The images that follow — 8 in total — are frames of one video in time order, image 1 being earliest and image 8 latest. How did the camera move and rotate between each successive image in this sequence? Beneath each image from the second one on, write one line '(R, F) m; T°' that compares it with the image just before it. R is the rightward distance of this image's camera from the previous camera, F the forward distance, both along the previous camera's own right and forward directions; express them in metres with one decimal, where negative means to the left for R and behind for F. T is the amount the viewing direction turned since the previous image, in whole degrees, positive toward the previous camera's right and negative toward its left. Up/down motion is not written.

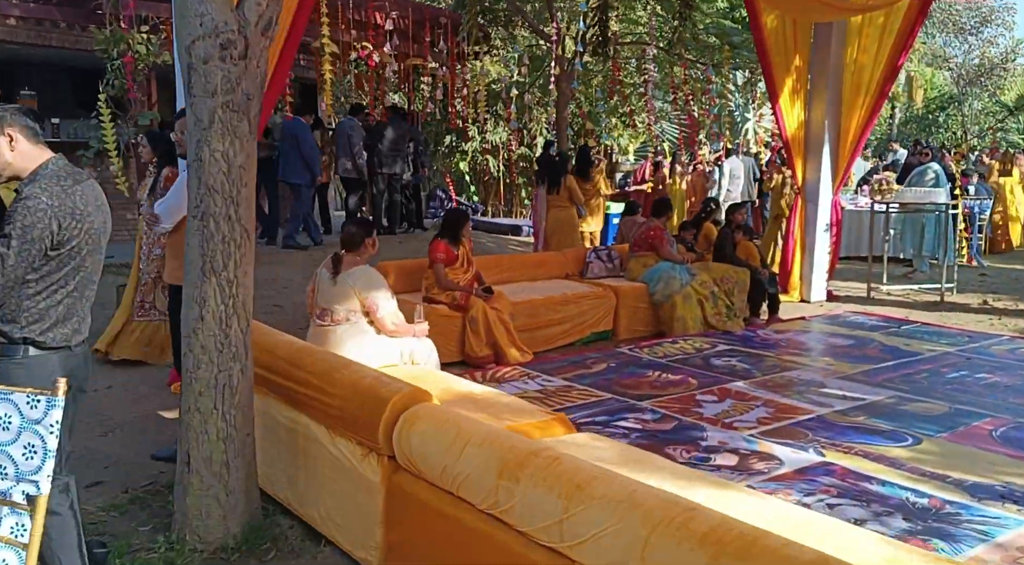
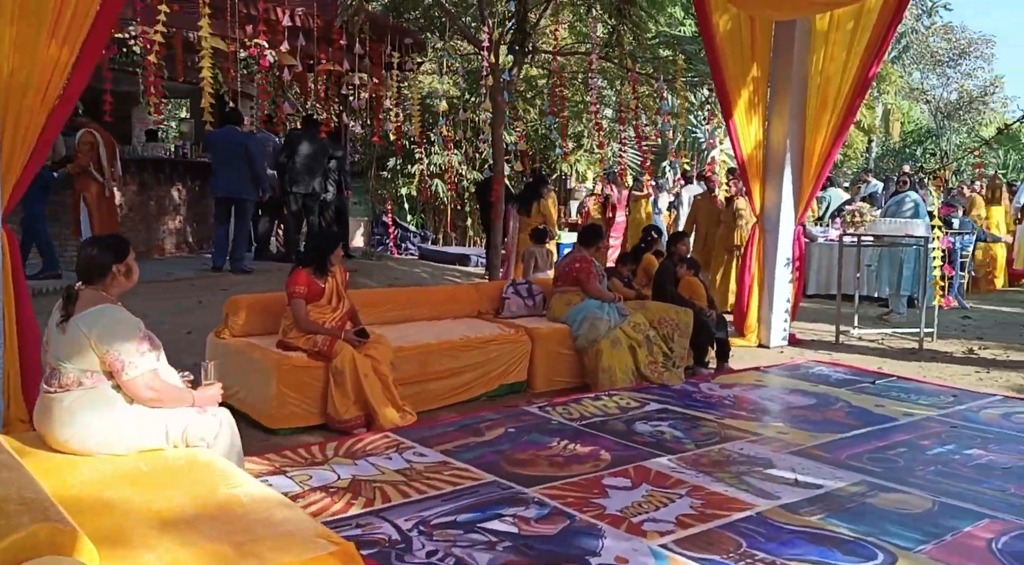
(+0.5, +1.1) m; +1°
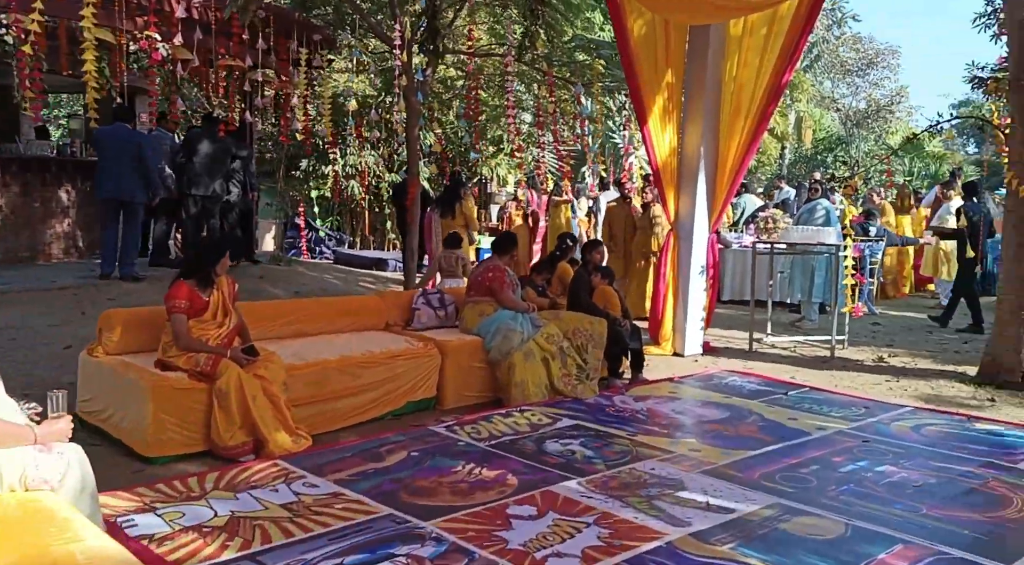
(+0.1, +0.2) m; +5°
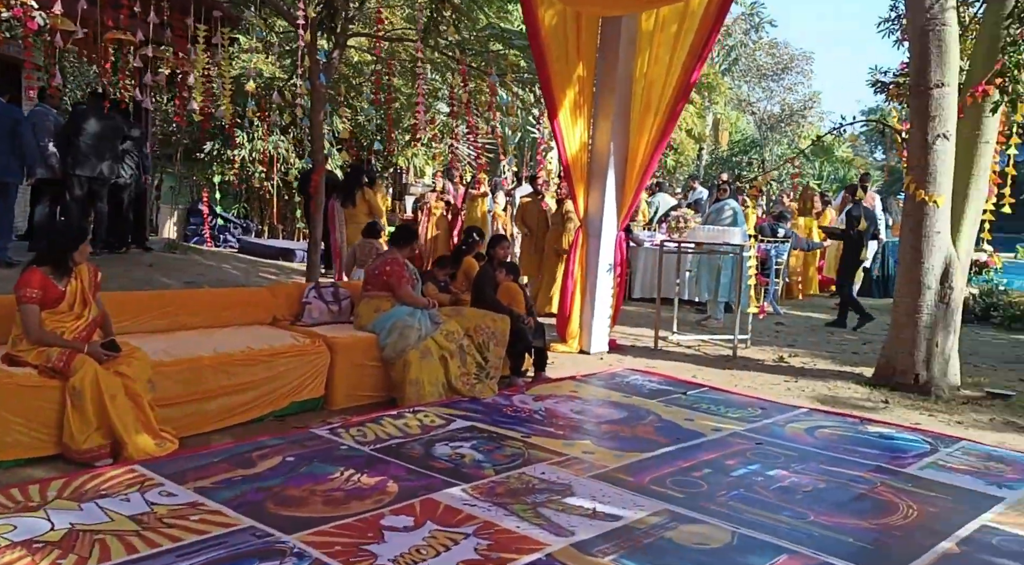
(+0.1, +0.2) m; +5°
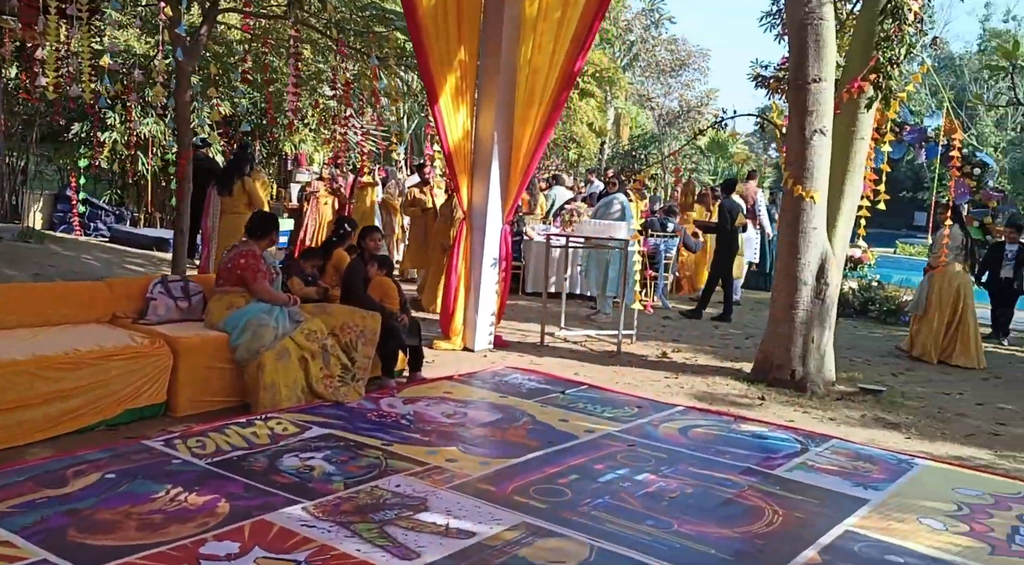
(+0.2, +0.2) m; +6°
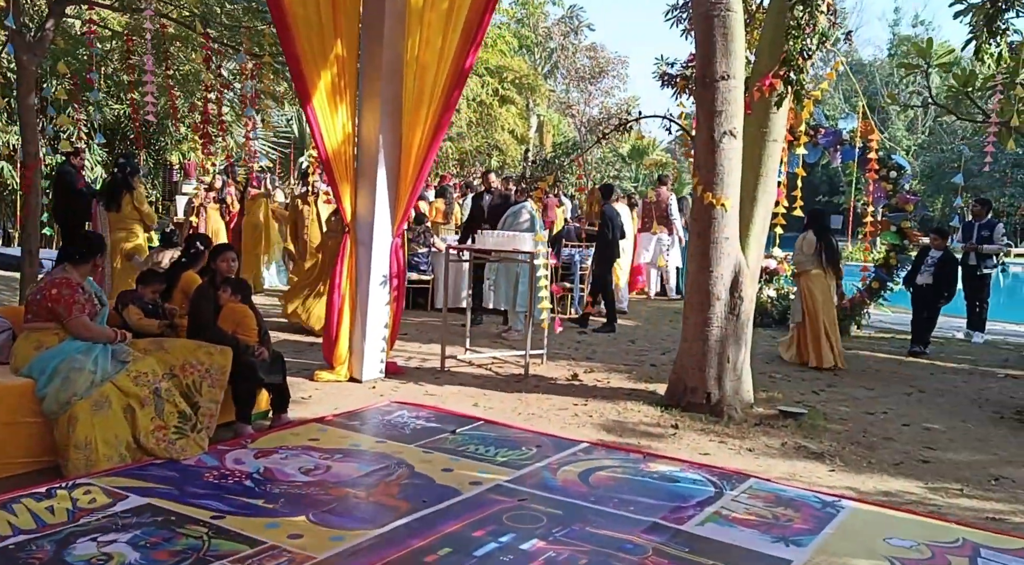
(+0.3, +0.7) m; +4°
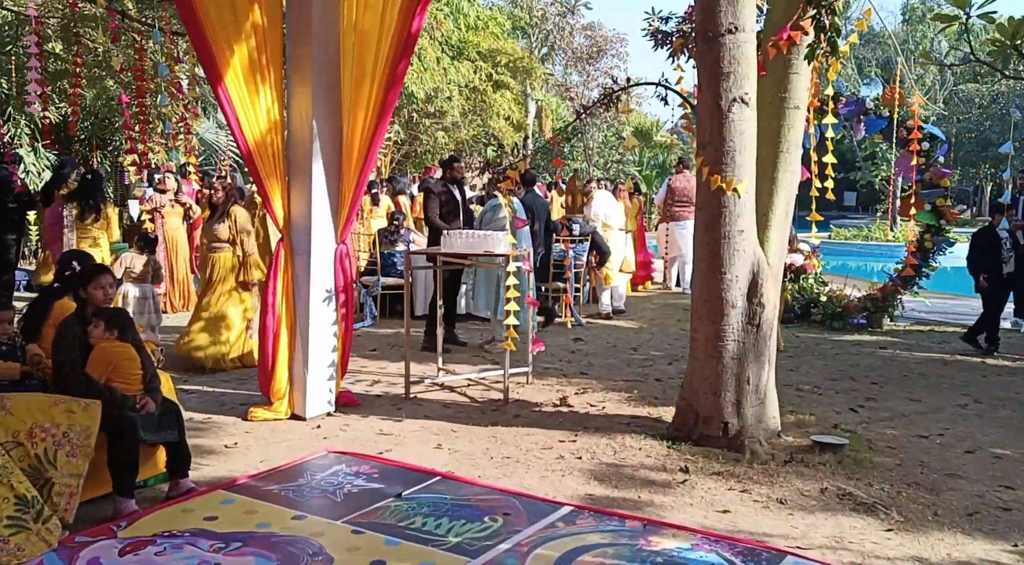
(+0.2, +1.1) m; -1°
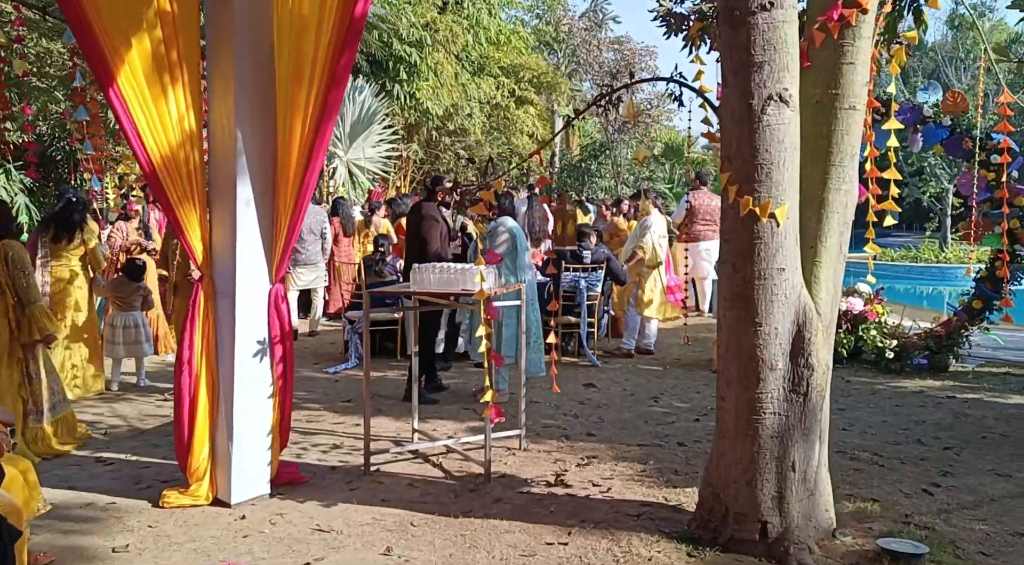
(+0.3, +1.1) m; -2°
